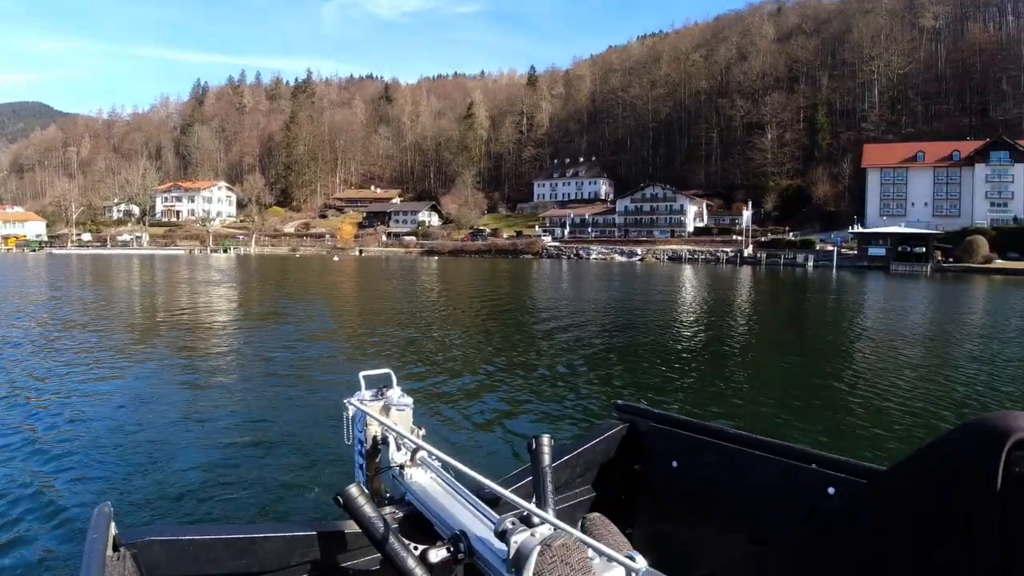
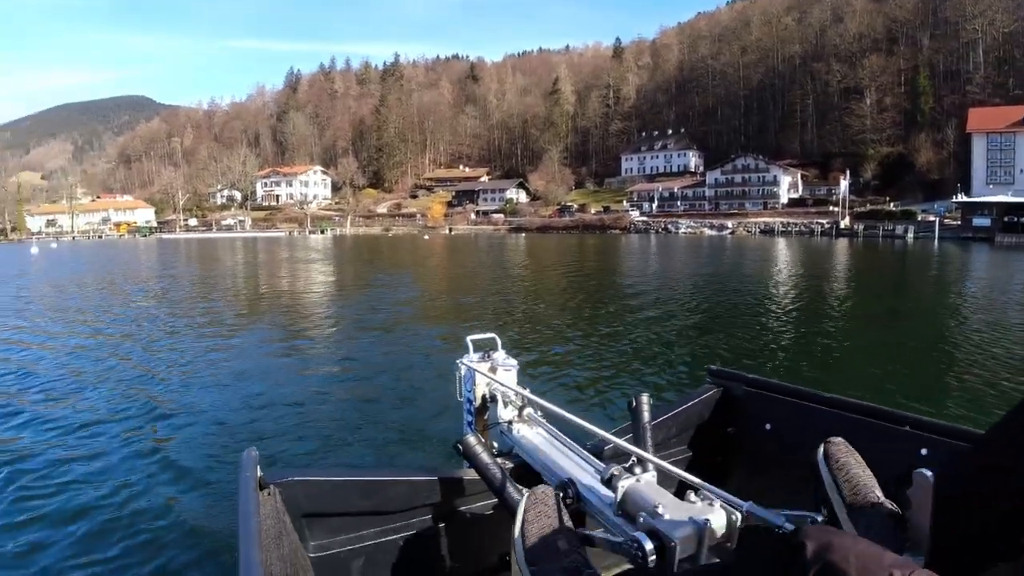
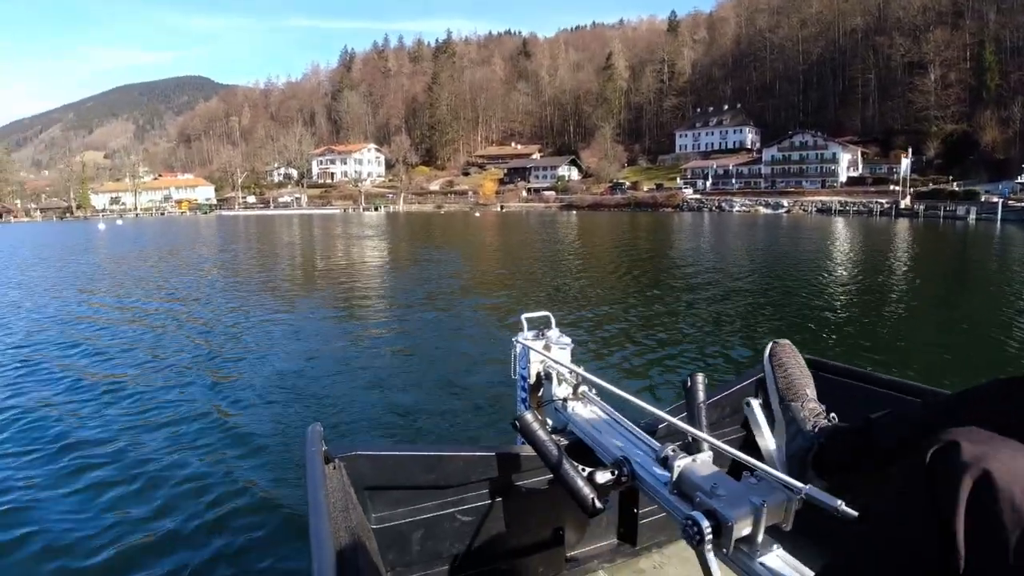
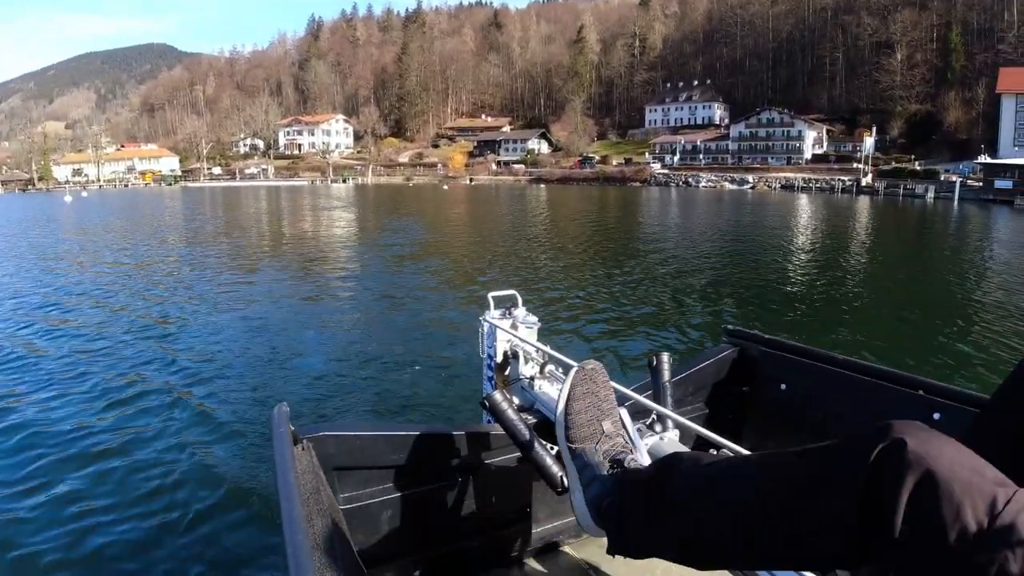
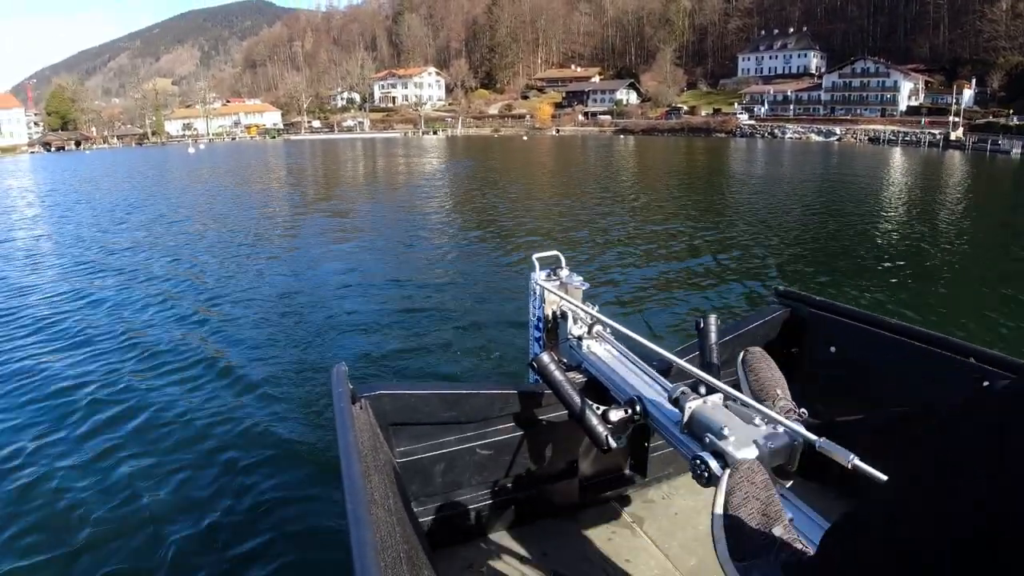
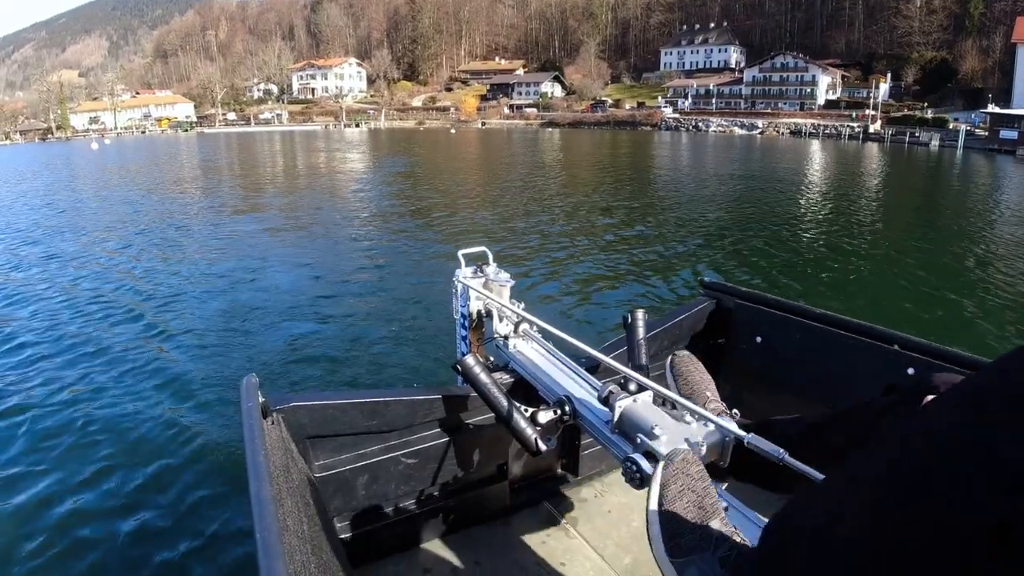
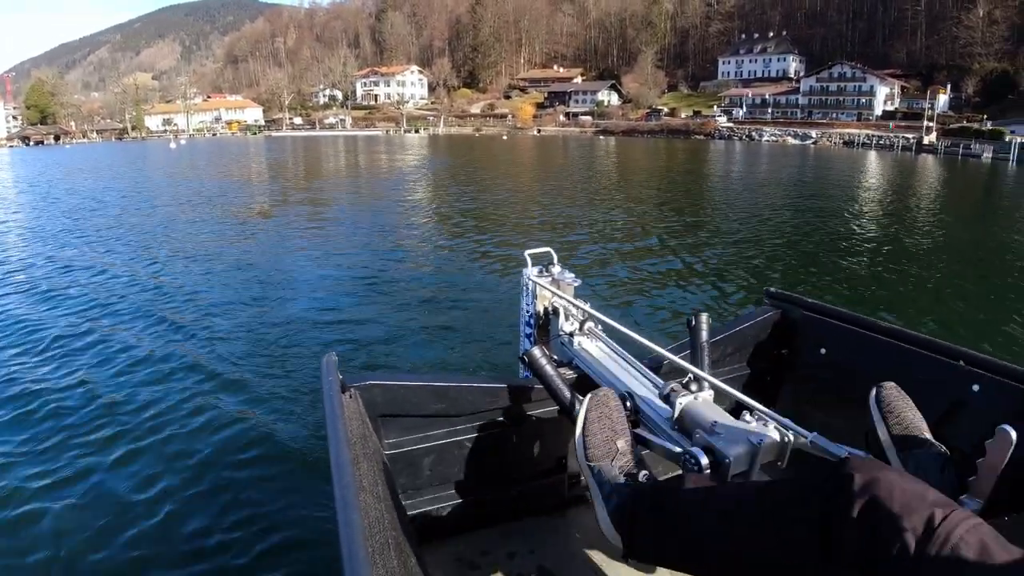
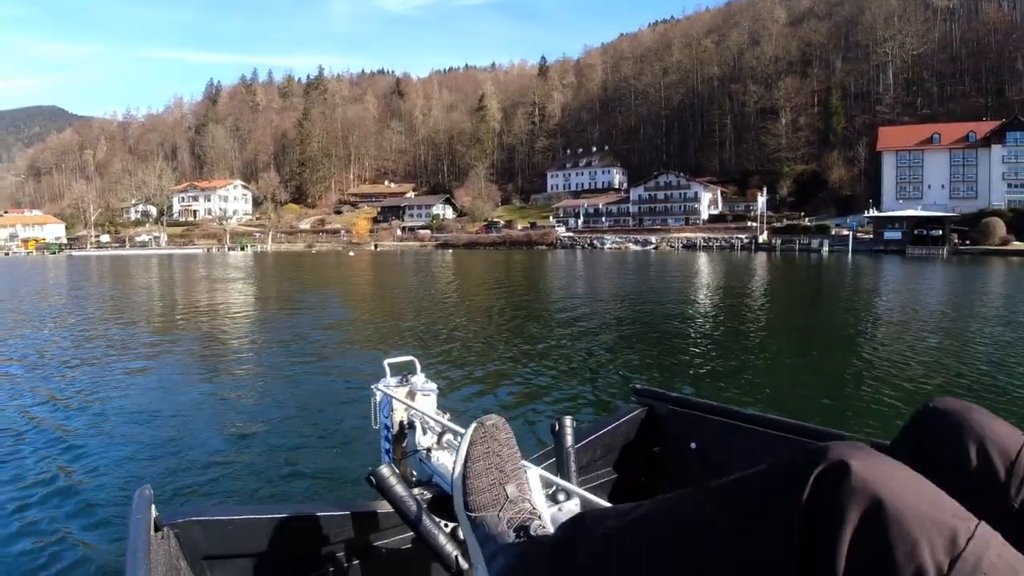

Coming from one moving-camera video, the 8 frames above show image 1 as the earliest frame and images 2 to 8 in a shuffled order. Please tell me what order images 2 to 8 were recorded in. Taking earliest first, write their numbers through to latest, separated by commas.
8, 2, 3, 4, 6, 5, 7
